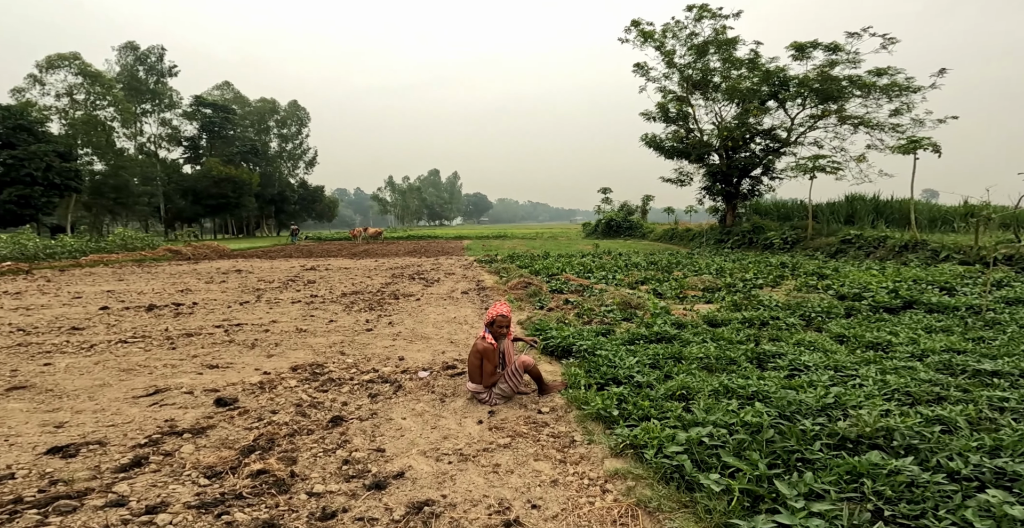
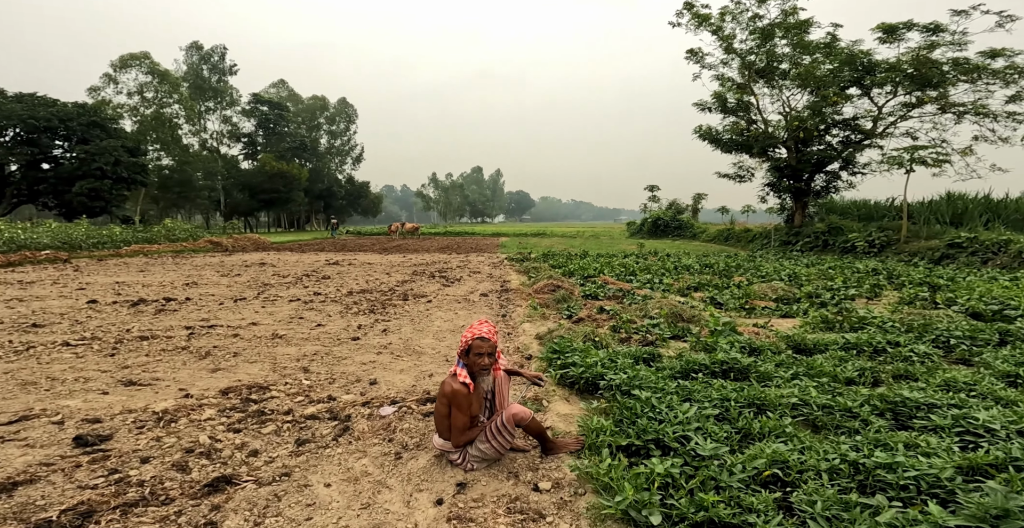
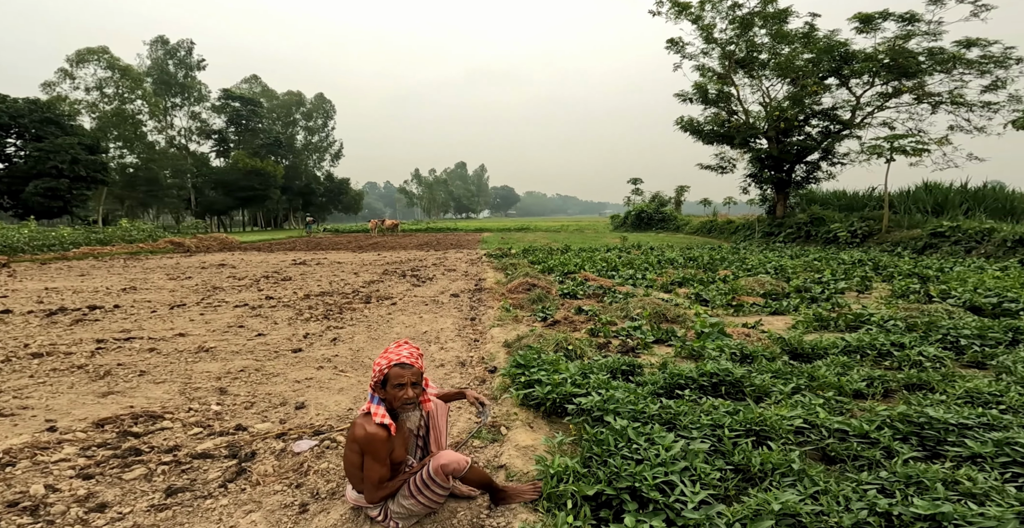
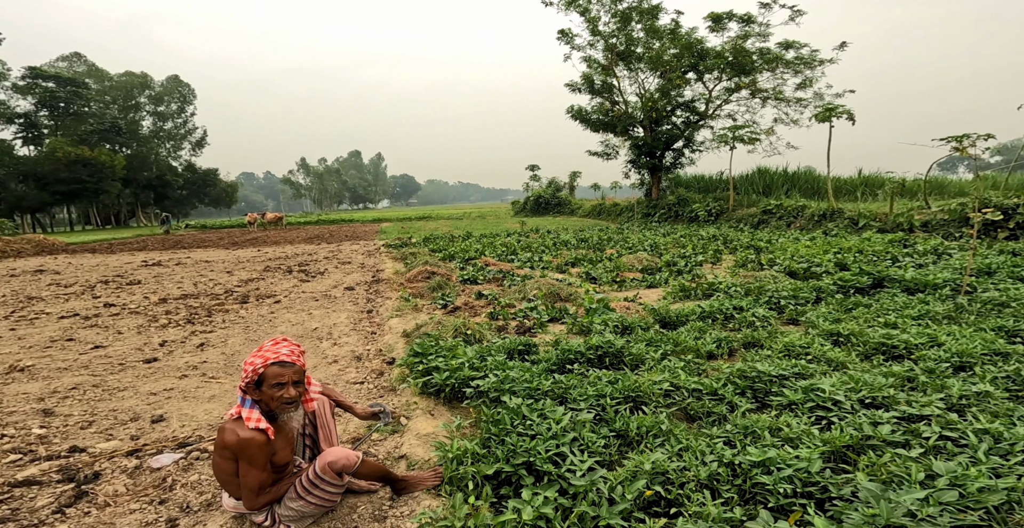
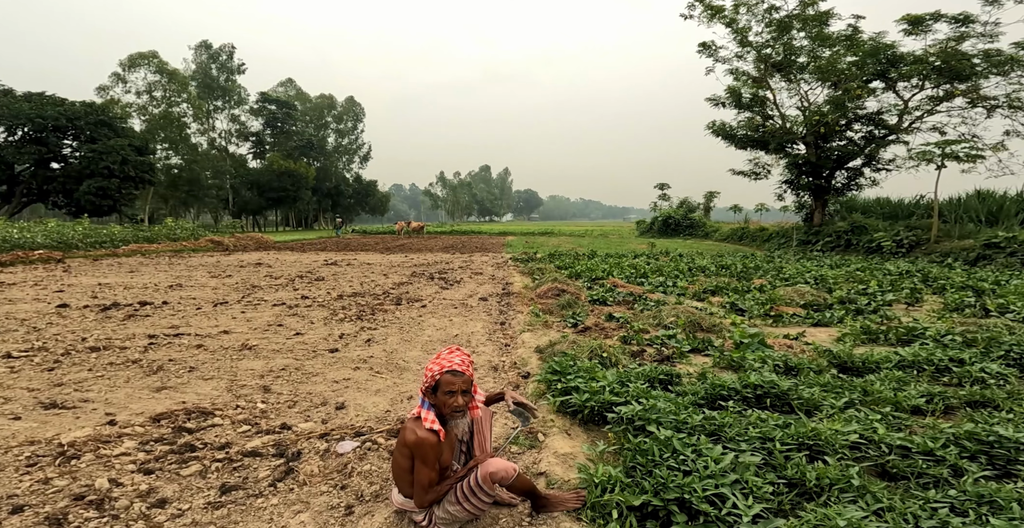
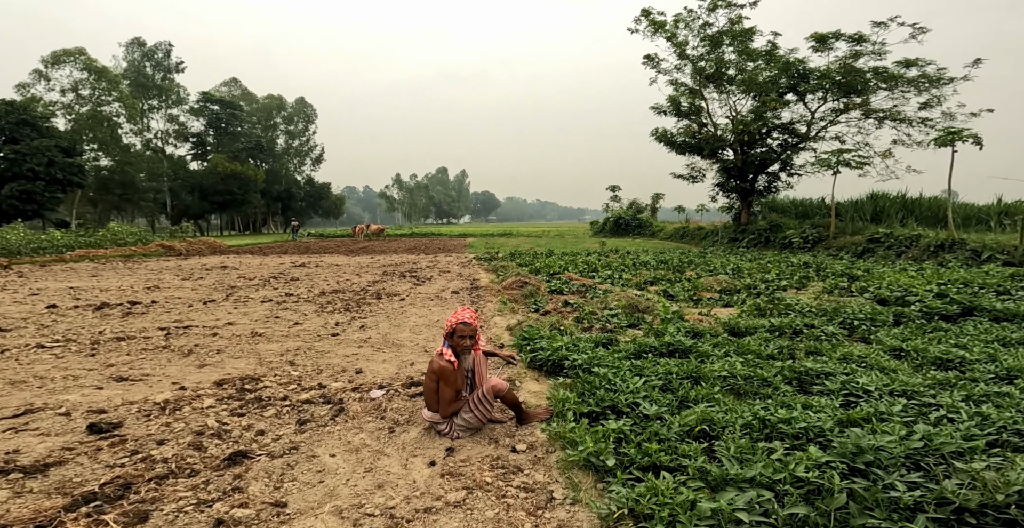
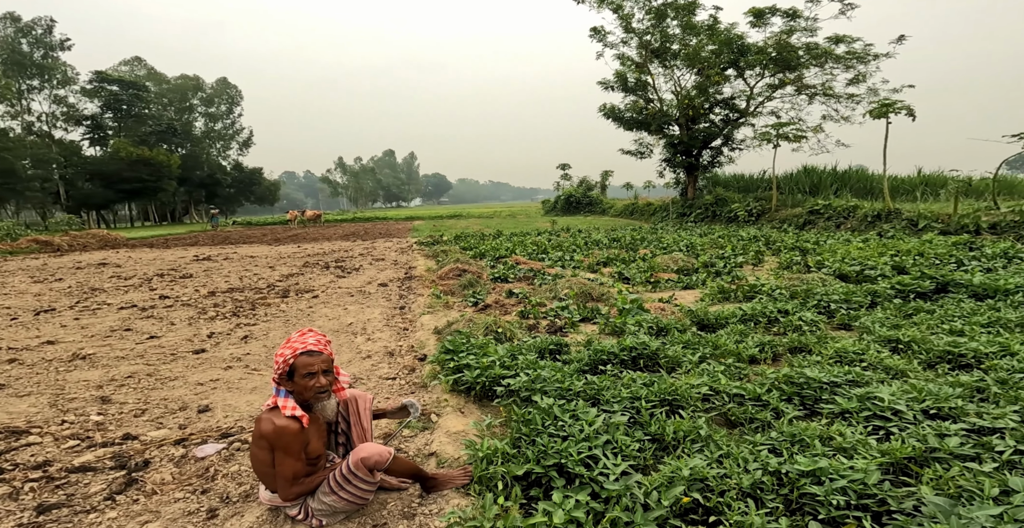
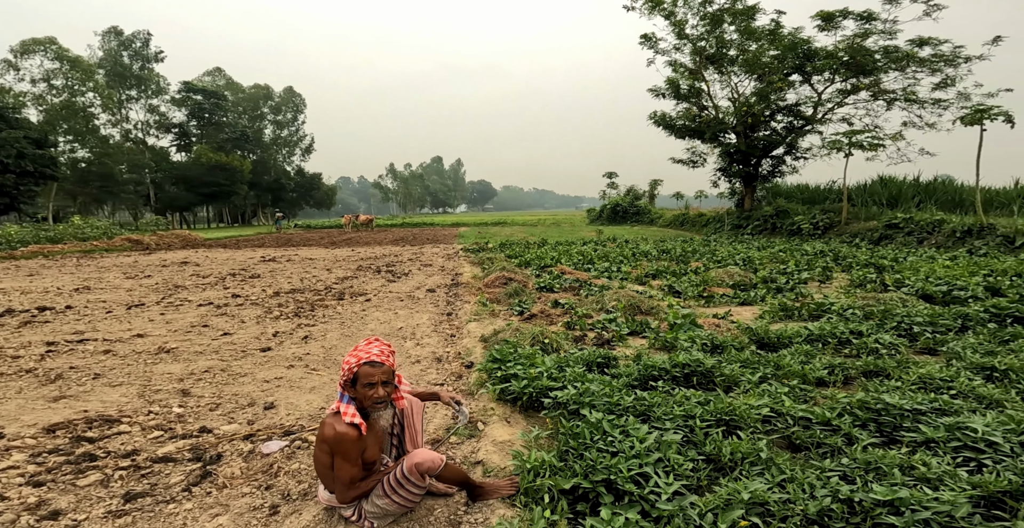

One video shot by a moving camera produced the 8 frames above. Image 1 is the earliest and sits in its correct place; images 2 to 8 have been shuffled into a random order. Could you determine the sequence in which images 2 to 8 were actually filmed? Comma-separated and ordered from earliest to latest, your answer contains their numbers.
6, 2, 5, 3, 8, 7, 4
